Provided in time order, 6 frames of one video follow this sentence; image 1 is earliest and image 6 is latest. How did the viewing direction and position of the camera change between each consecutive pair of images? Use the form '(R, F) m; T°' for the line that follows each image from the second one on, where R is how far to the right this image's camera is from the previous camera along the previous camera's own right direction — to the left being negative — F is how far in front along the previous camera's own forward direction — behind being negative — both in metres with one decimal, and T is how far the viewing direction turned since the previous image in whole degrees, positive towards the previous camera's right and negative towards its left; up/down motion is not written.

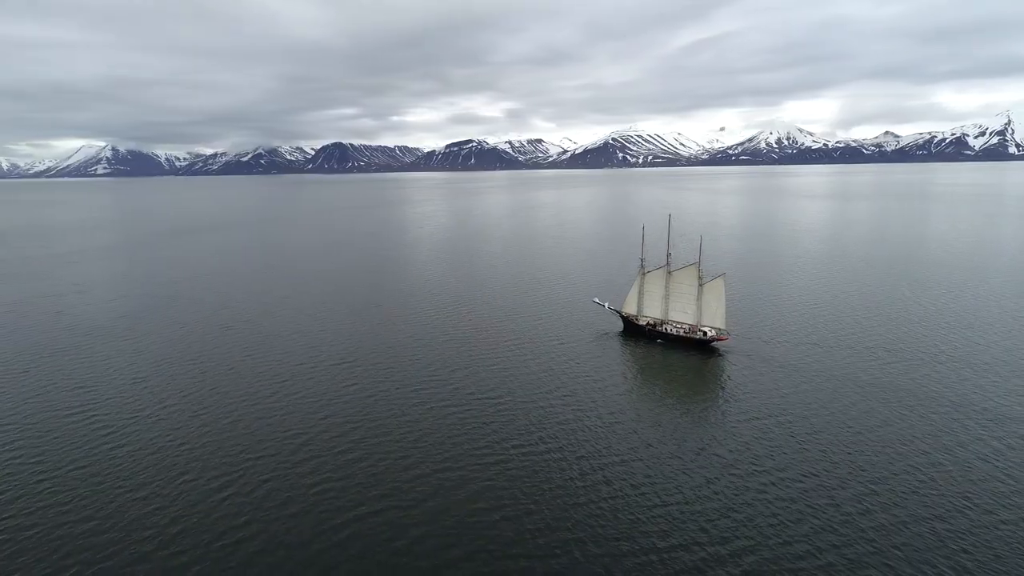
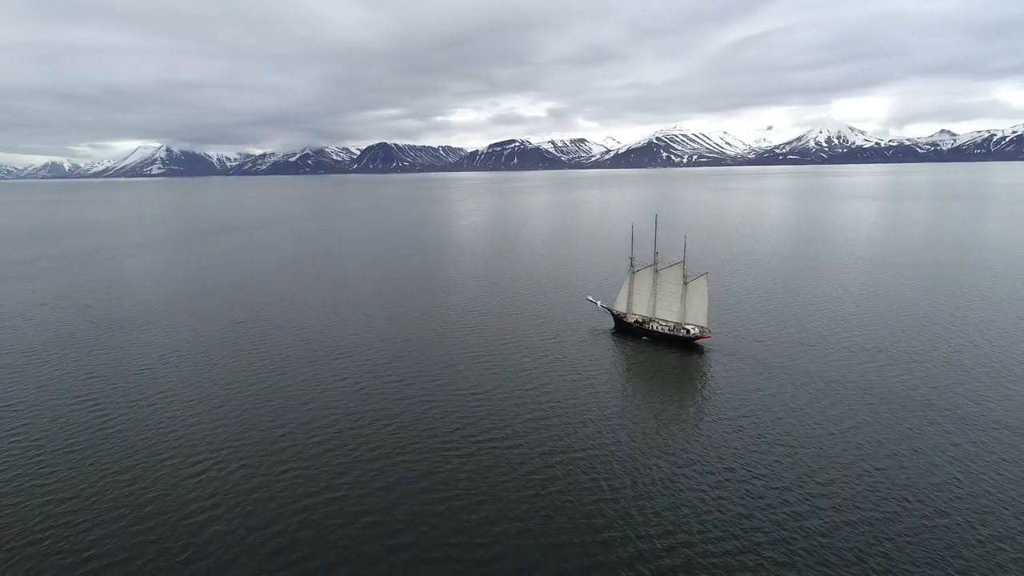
(+5.2, -1.1) m; -3°
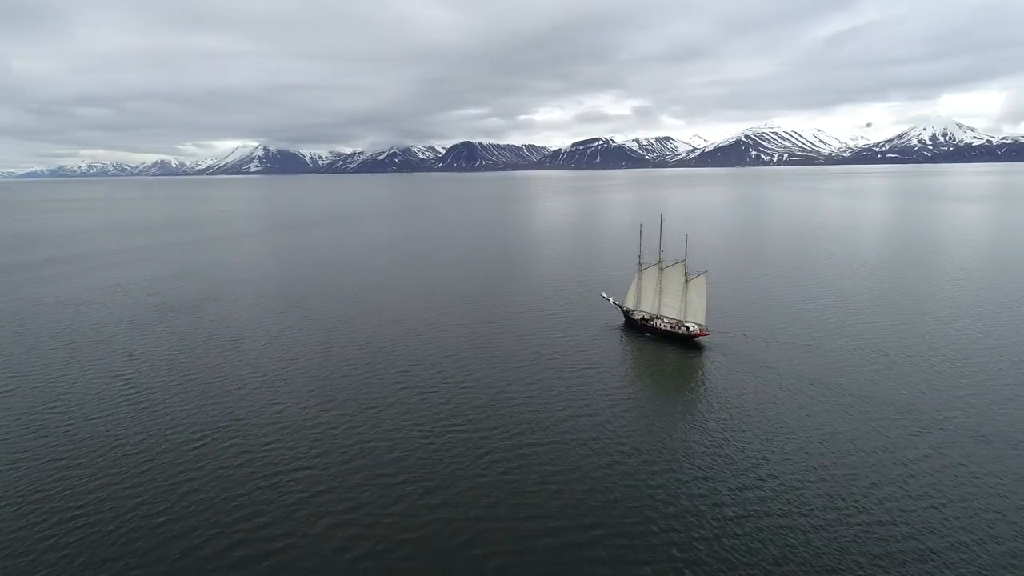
(+7.3, -1.1) m; -7°
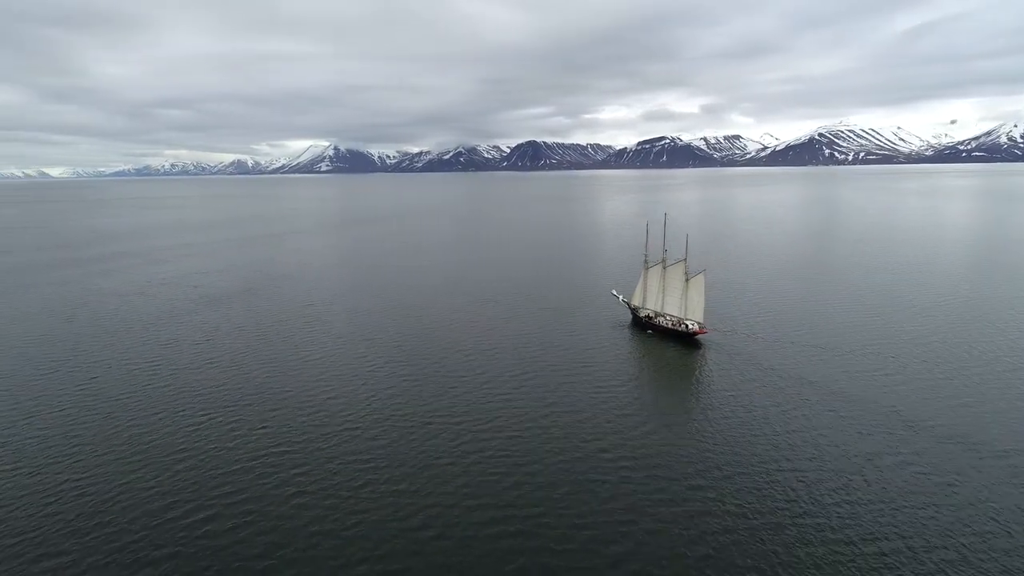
(+5.7, -1.2) m; -5°
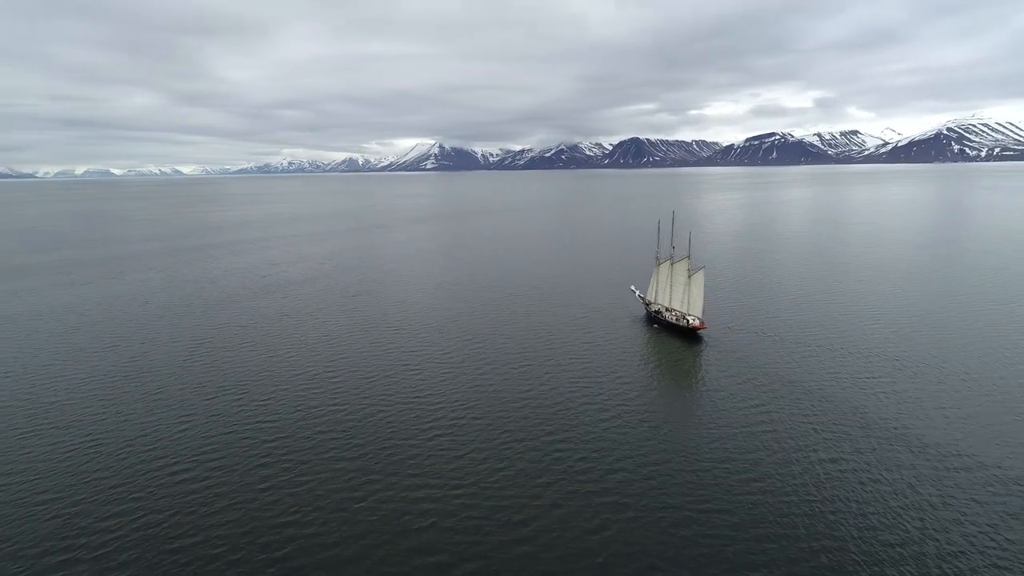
(+8.8, -1.9) m; -8°
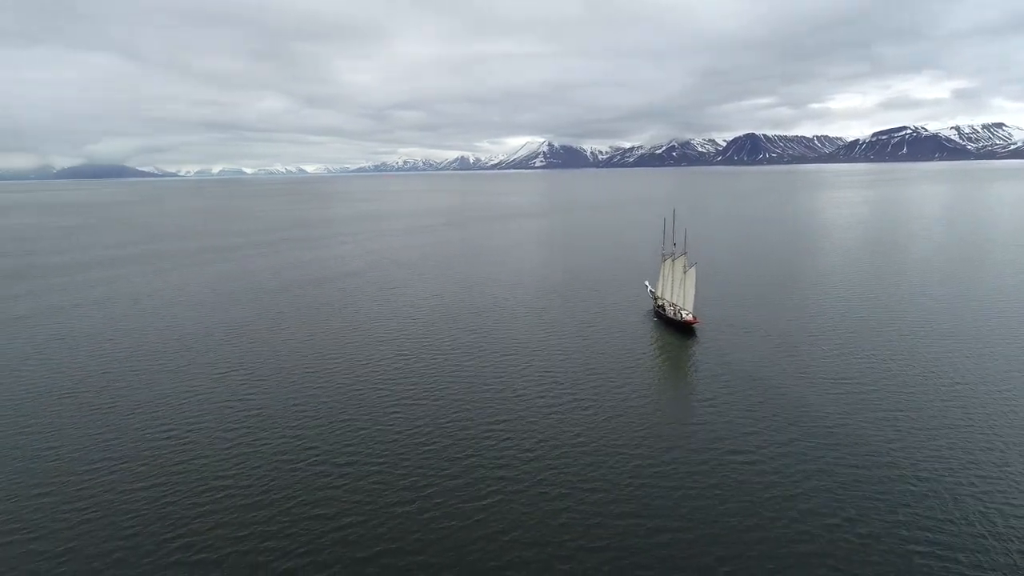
(+10.2, -2.0) m; -9°
